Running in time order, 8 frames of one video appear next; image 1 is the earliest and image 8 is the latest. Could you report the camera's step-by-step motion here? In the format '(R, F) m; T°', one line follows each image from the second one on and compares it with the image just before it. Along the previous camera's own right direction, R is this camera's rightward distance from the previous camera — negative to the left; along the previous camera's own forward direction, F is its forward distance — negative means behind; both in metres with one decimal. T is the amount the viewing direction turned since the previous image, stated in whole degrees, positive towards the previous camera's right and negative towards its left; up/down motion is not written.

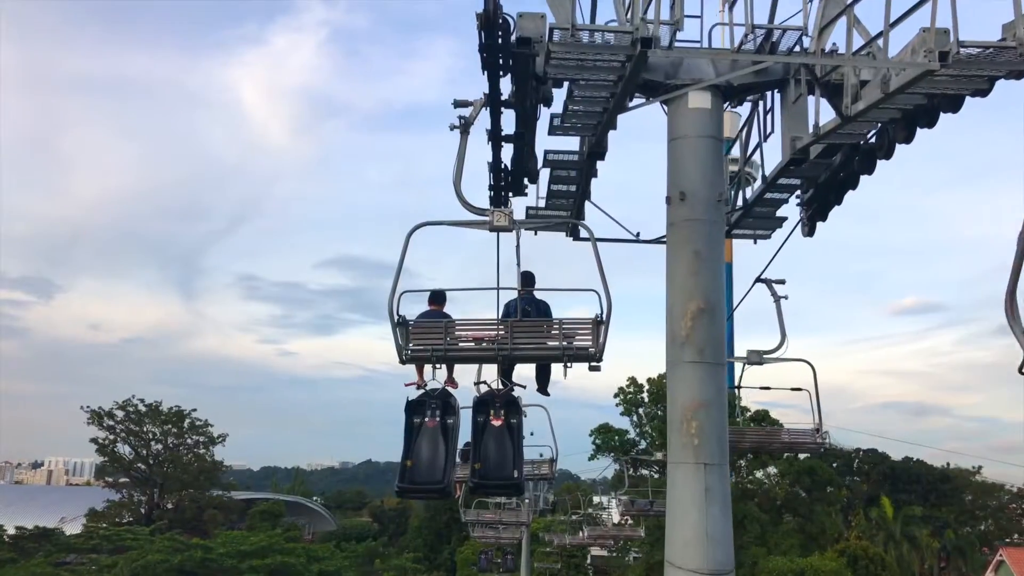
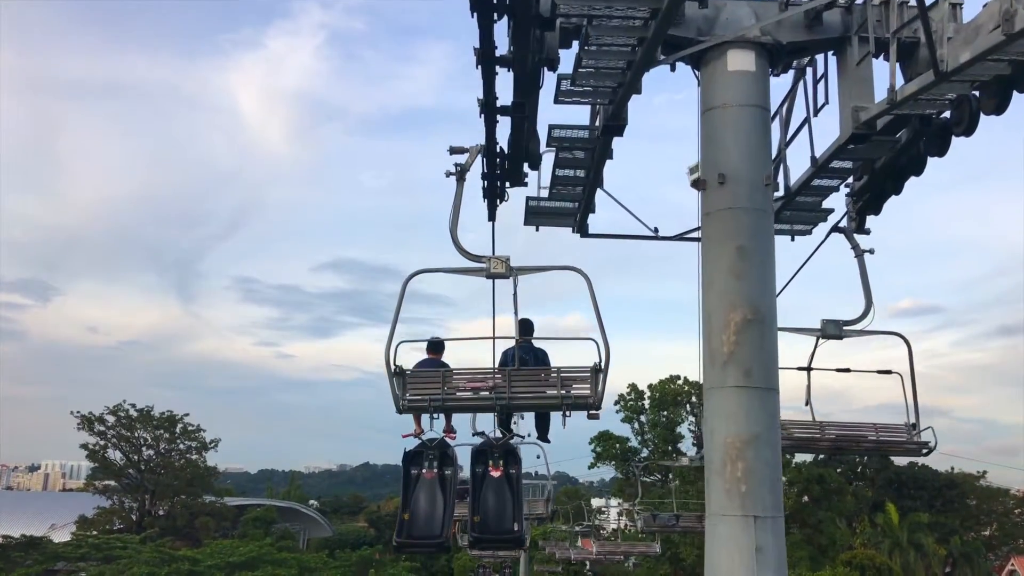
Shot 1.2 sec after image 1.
(0.0, +0.6) m; 0°
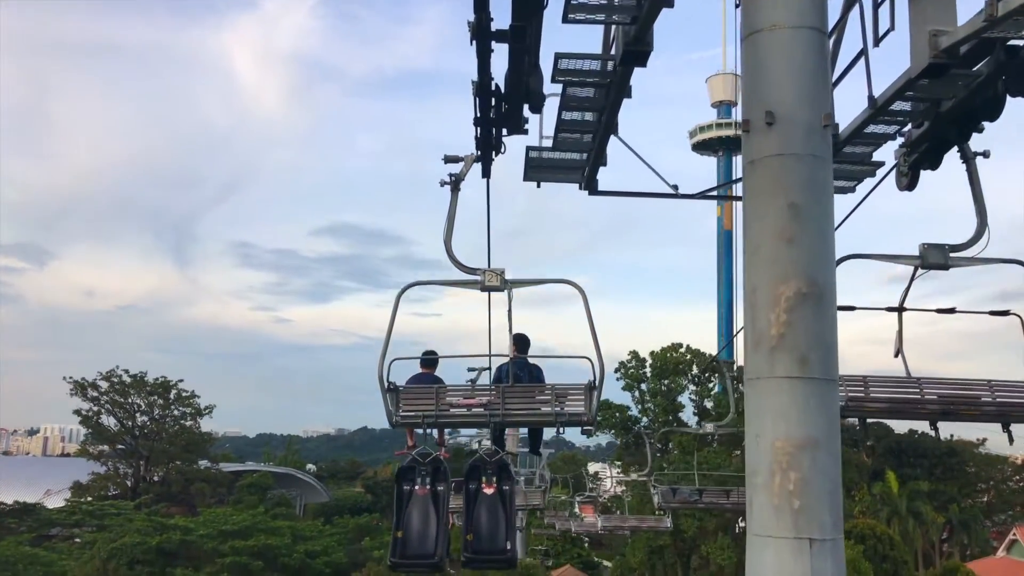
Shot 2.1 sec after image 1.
(0.0, +0.5) m; 0°
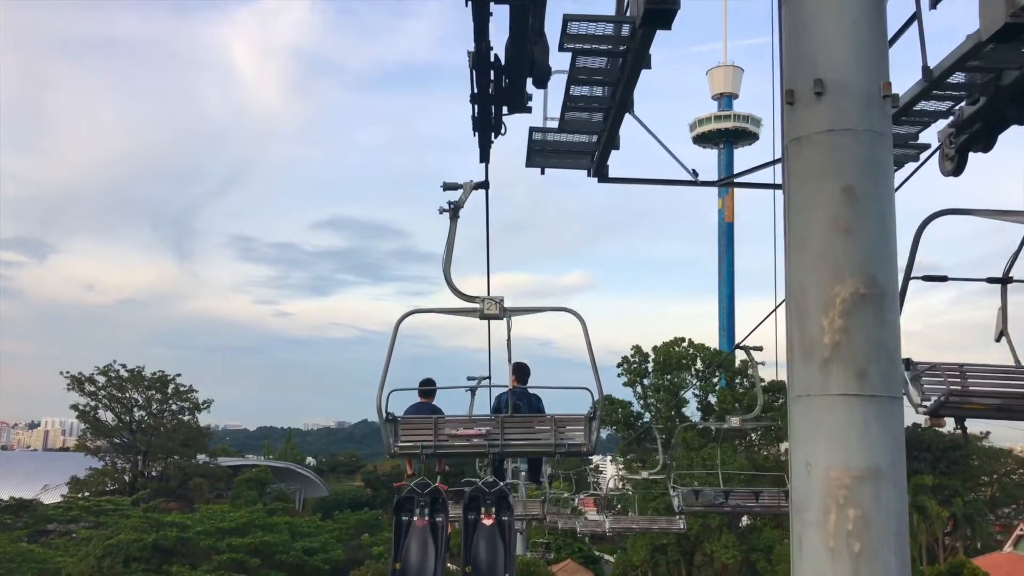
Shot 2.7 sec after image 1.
(0.0, +0.3) m; 0°
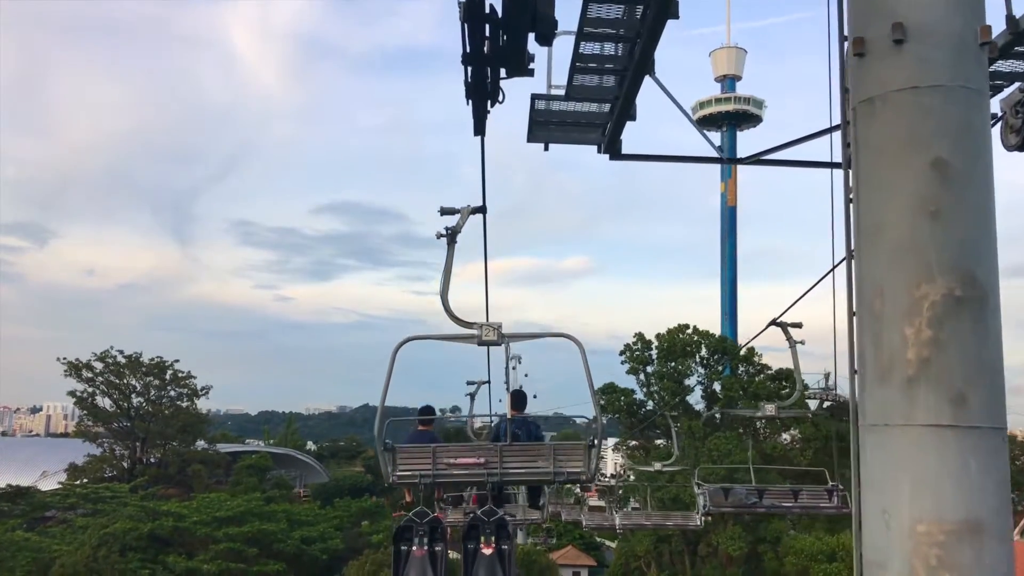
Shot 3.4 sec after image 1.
(0.0, +0.4) m; 0°
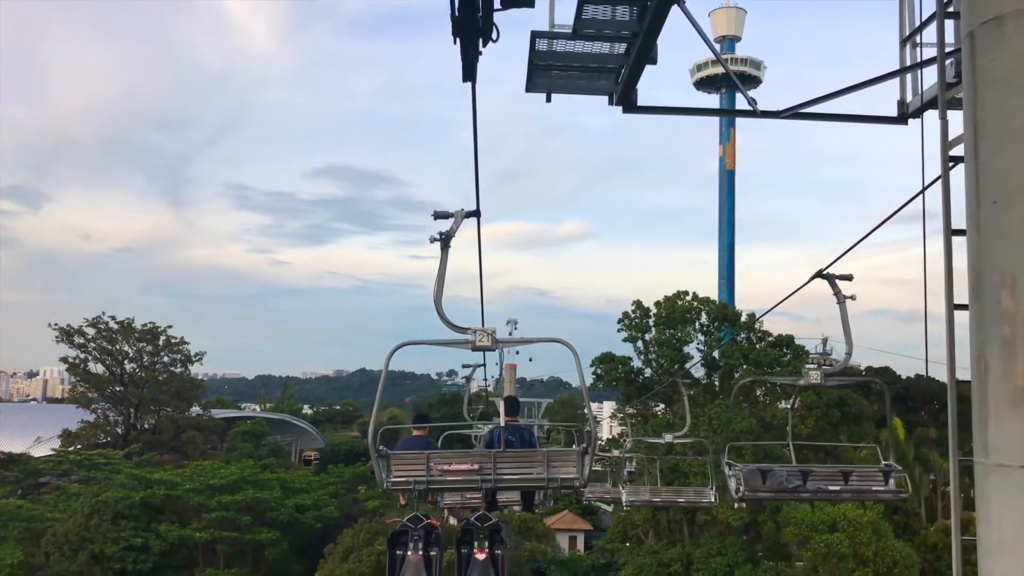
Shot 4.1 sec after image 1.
(0.0, +0.4) m; 0°
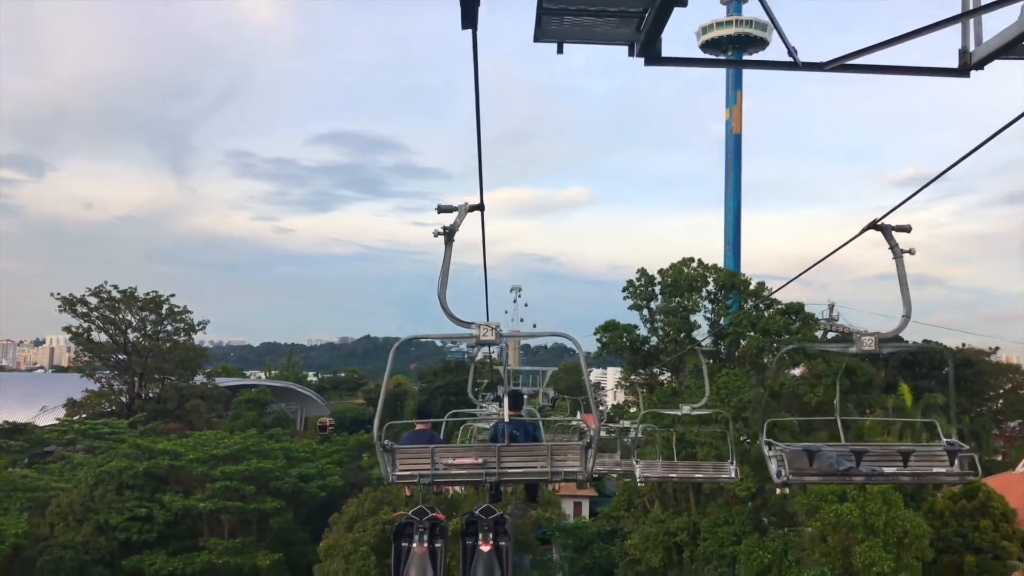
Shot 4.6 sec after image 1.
(0.0, +0.3) m; 0°
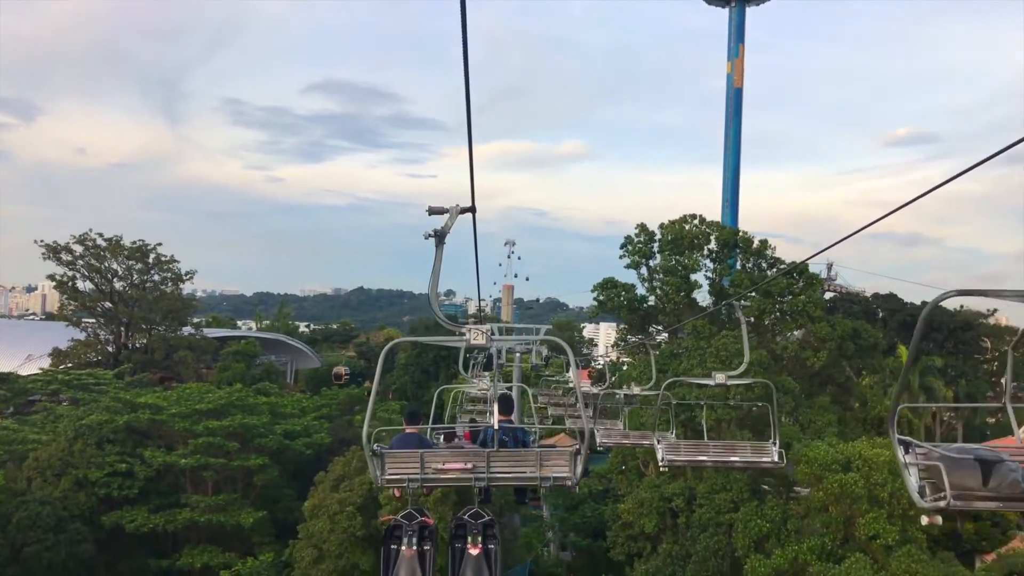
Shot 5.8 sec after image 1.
(0.0, +0.6) m; 0°
